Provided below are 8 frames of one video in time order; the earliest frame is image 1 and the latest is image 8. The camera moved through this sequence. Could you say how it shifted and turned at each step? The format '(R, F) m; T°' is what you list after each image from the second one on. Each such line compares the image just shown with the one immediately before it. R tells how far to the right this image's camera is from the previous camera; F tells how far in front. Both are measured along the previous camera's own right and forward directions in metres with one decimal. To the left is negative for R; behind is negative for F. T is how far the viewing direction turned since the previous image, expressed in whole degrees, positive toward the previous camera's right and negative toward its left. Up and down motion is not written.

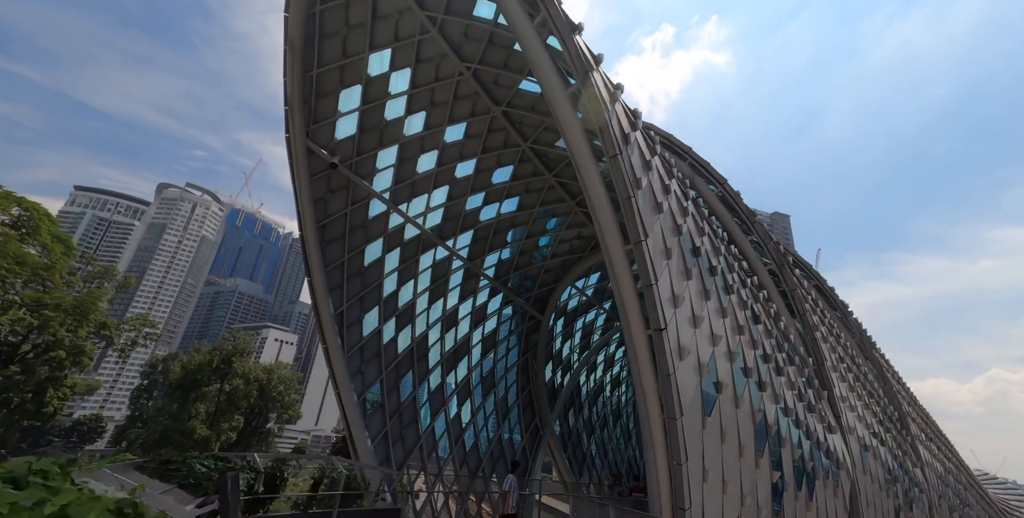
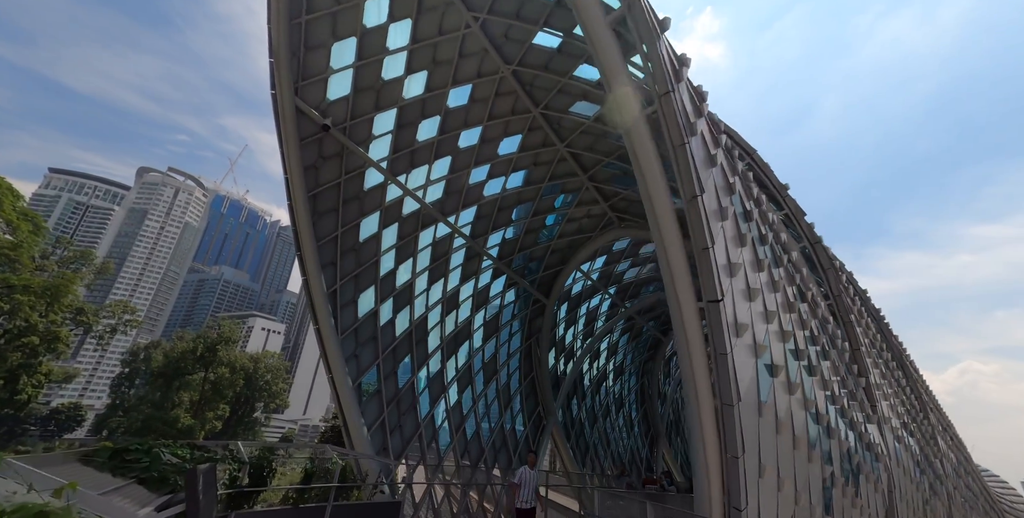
(-1.0, +1.9) m; +1°
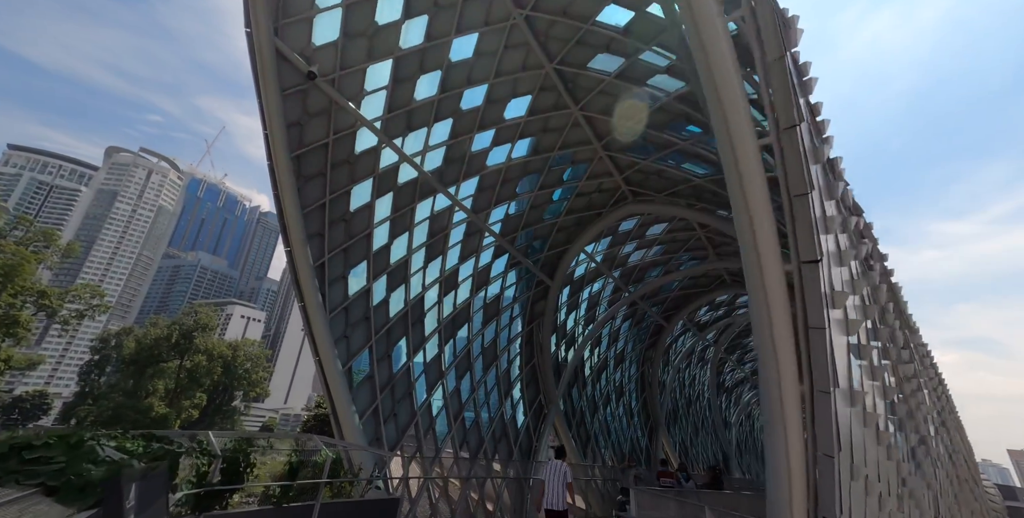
(-1.2, +2.3) m; +2°
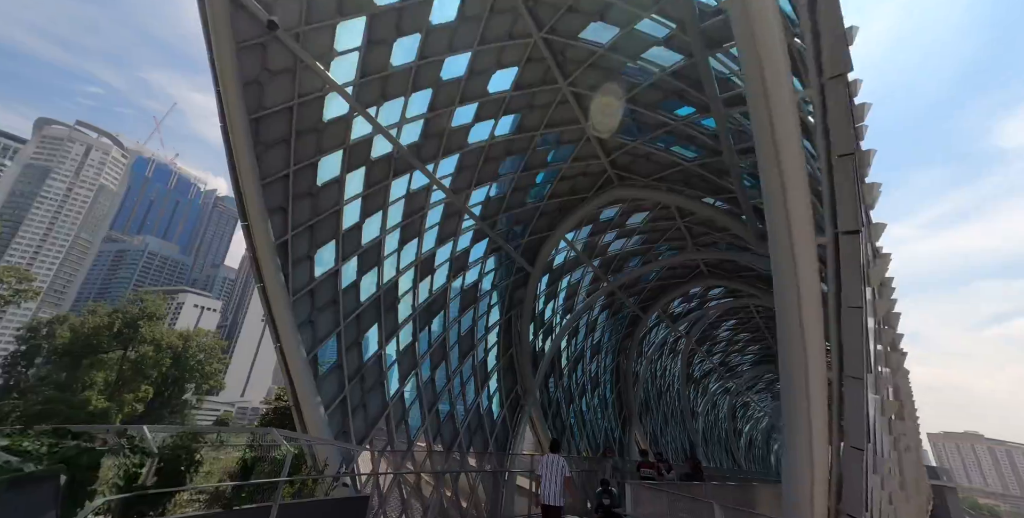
(-0.6, +1.3) m; +4°
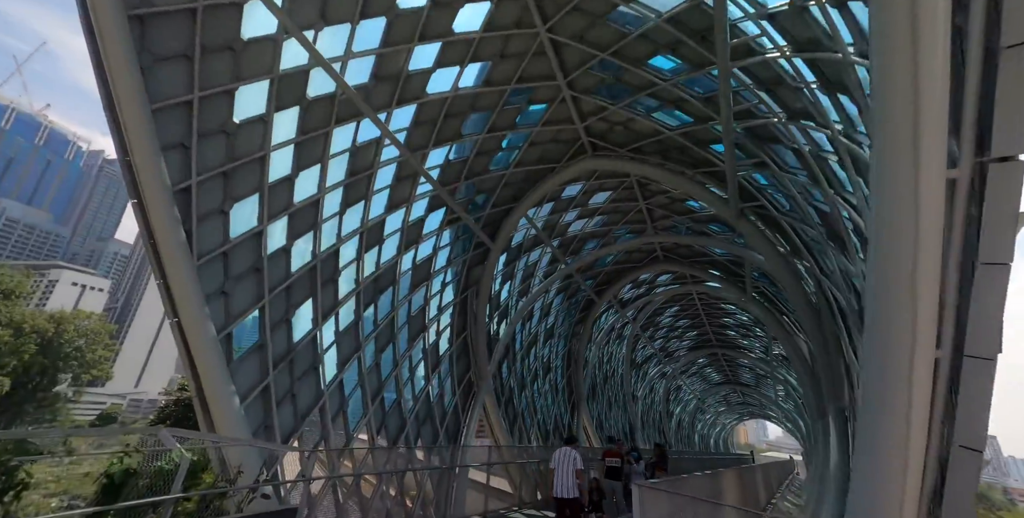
(-1.1, +2.9) m; +8°
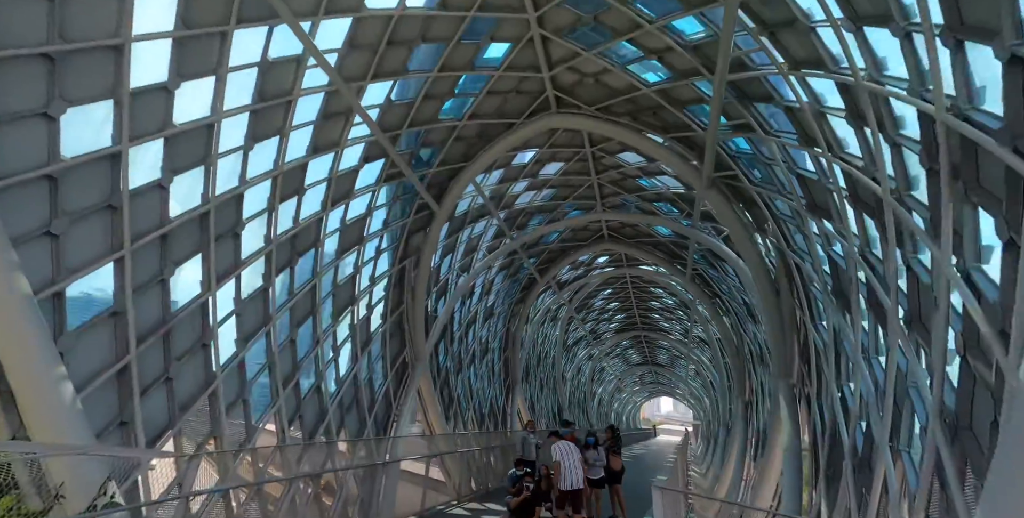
(-0.9, +3.2) m; +9°
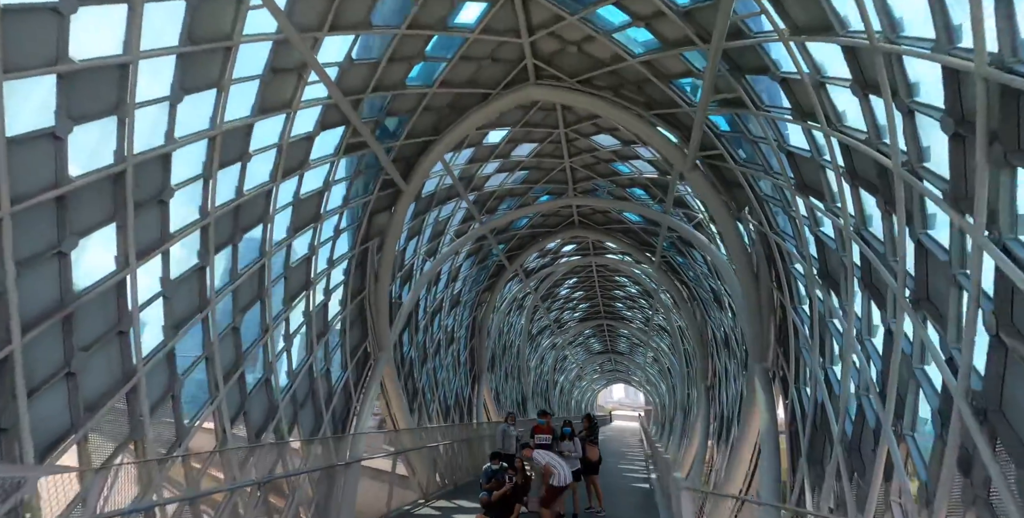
(-0.5, +1.6) m; +5°
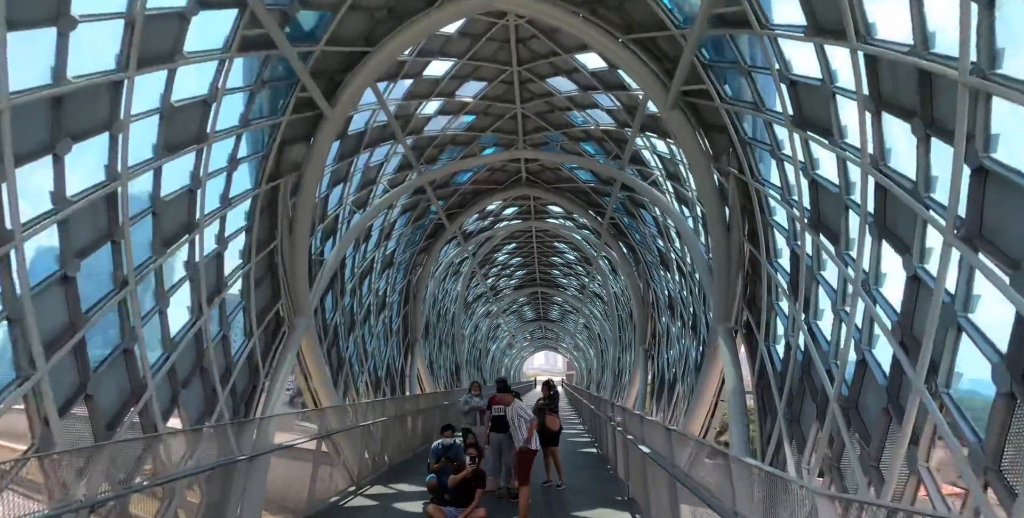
(-0.7, +3.5) m; +9°
